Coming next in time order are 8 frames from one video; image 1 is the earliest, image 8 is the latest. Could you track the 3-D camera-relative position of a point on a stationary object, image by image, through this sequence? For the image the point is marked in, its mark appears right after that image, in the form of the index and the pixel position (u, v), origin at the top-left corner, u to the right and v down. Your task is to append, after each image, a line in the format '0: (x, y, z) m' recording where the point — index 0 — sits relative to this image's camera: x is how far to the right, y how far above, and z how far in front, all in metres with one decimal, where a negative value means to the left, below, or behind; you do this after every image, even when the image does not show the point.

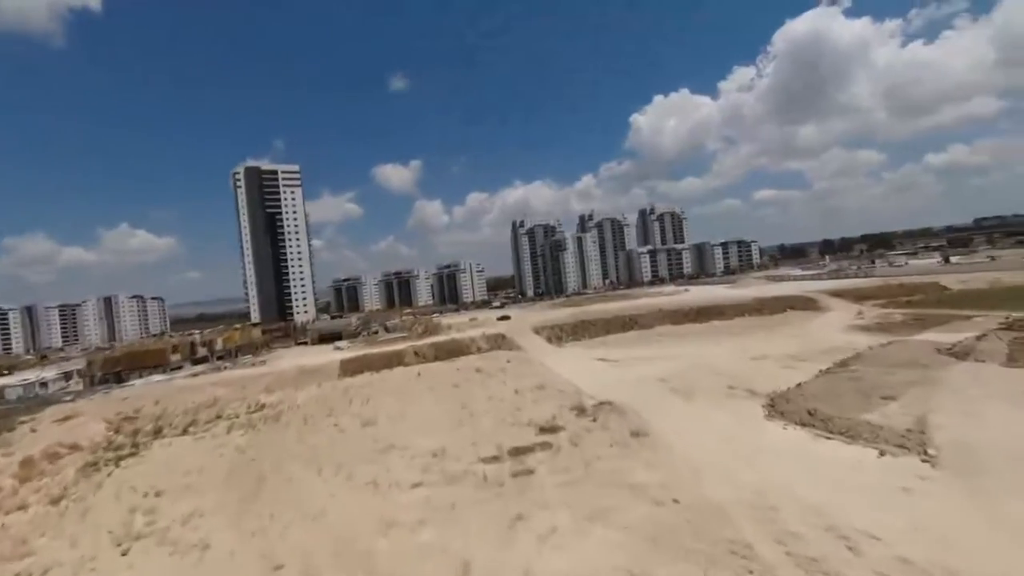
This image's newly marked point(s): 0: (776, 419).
0: (+10.2, -5.1, +16.6) m
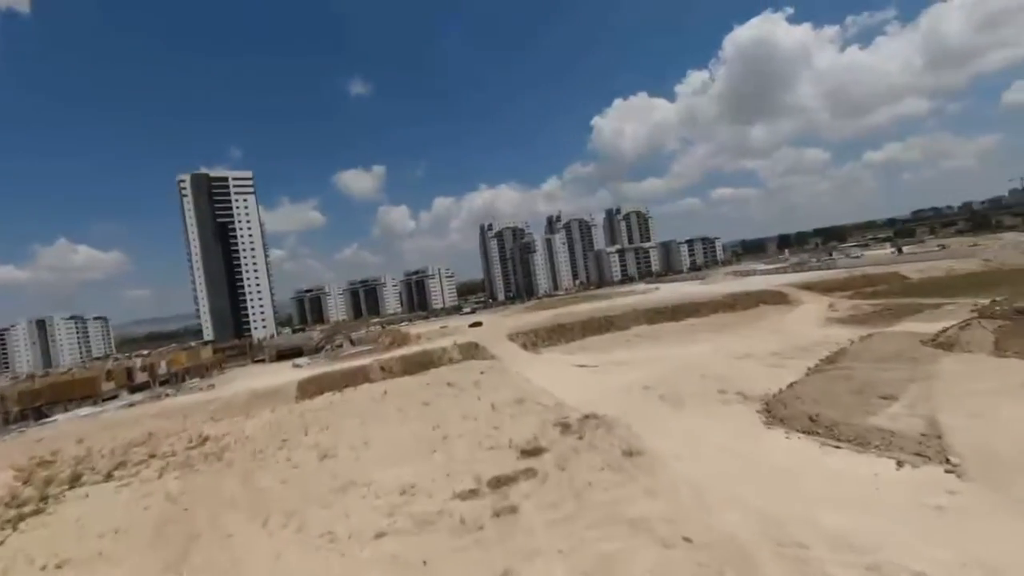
0: (+9.5, -5.0, +15.3) m
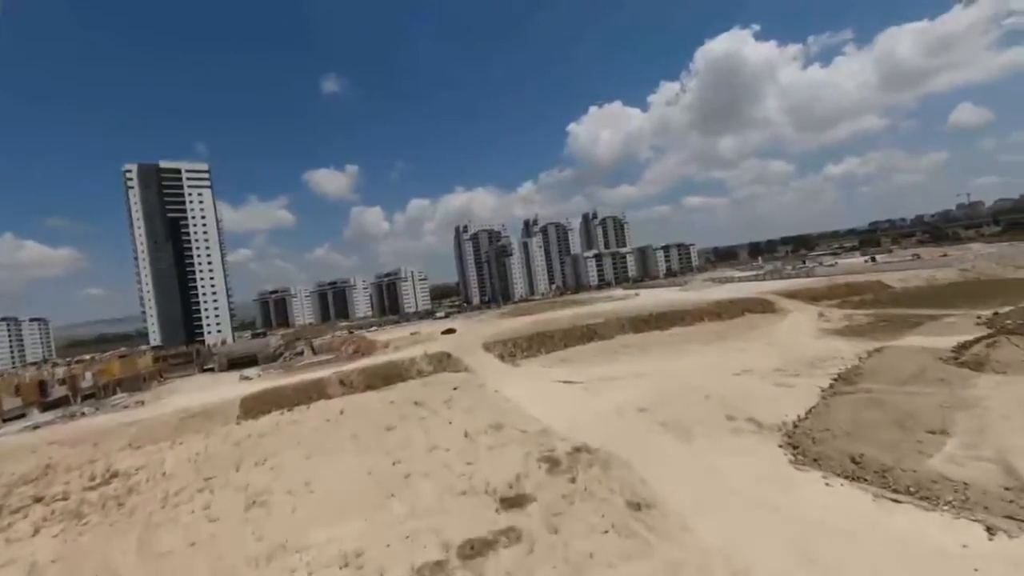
0: (+8.8, -5.4, +12.7) m
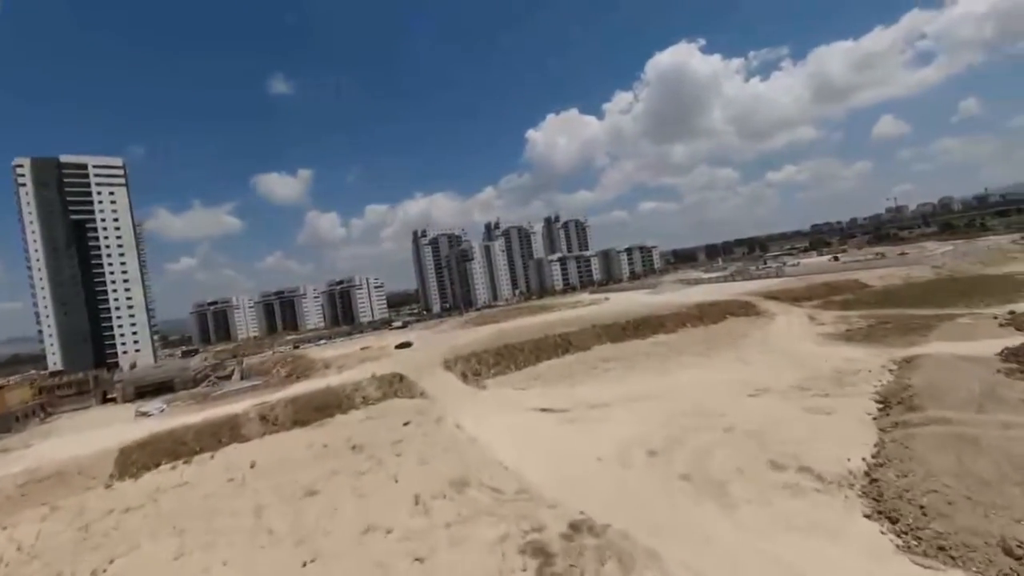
0: (+8.3, -5.4, +8.3) m
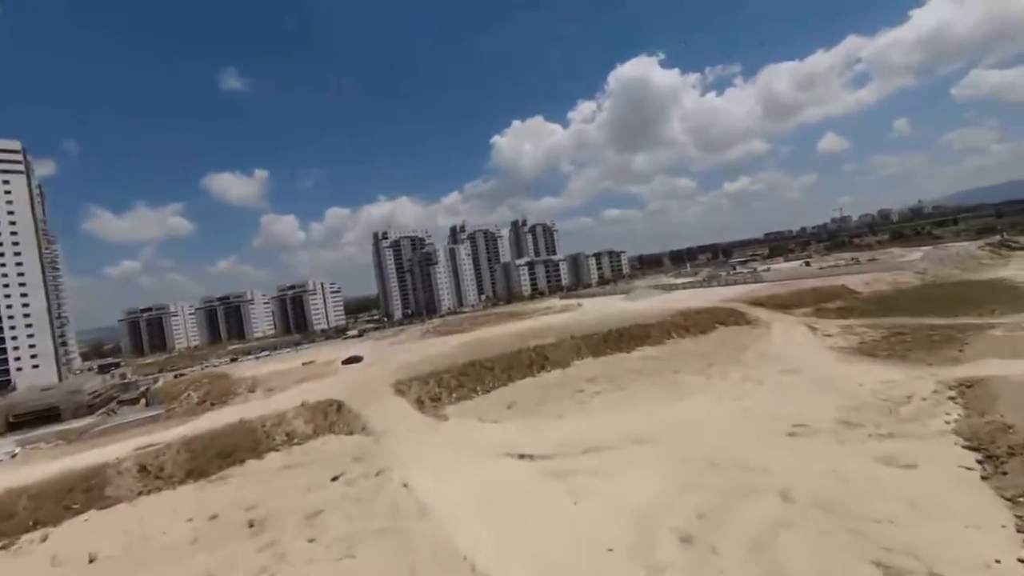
0: (+8.1, -5.5, +3.8) m
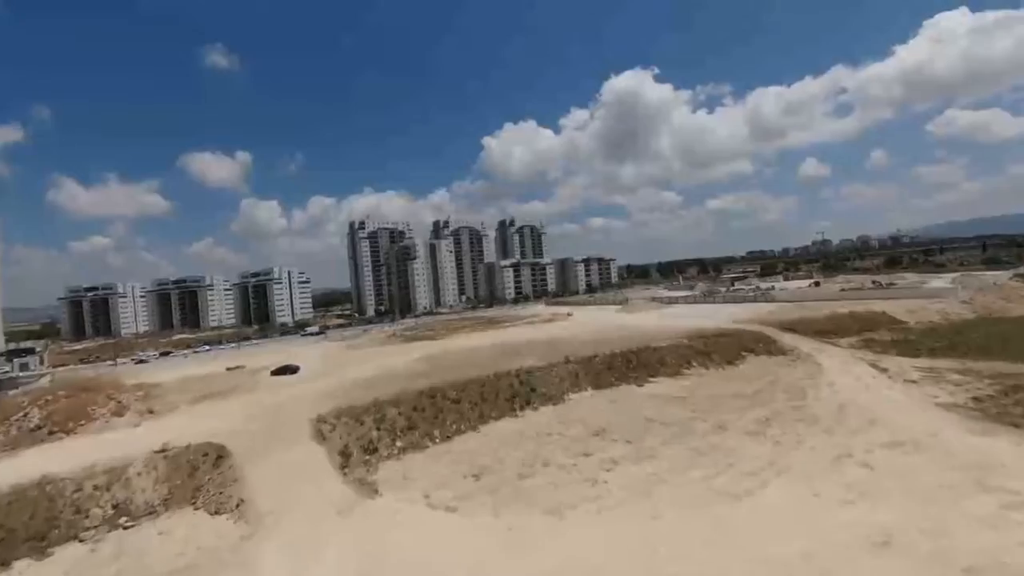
0: (+7.8, -6.1, -3.6) m
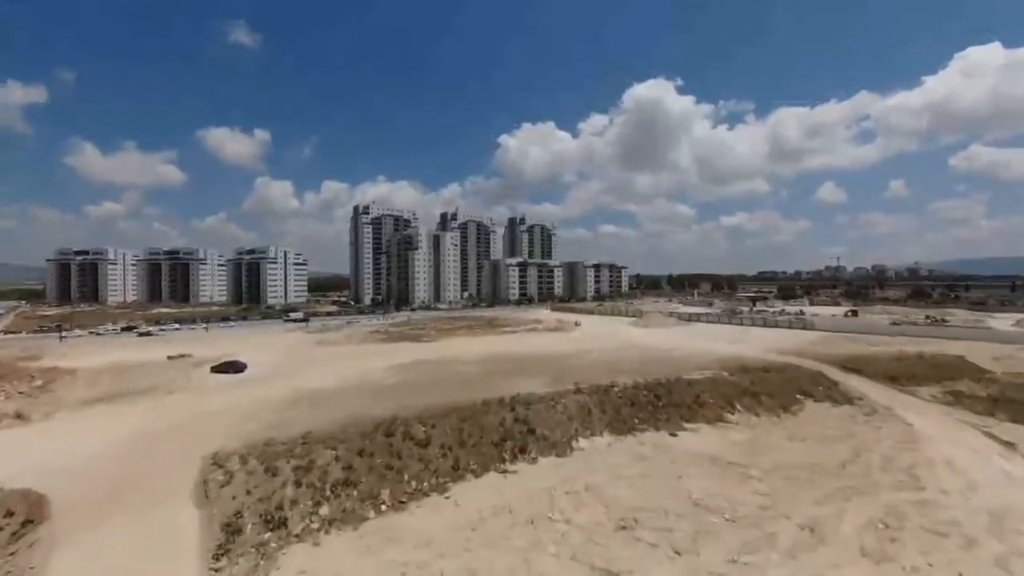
0: (+7.1, -6.9, -9.6) m
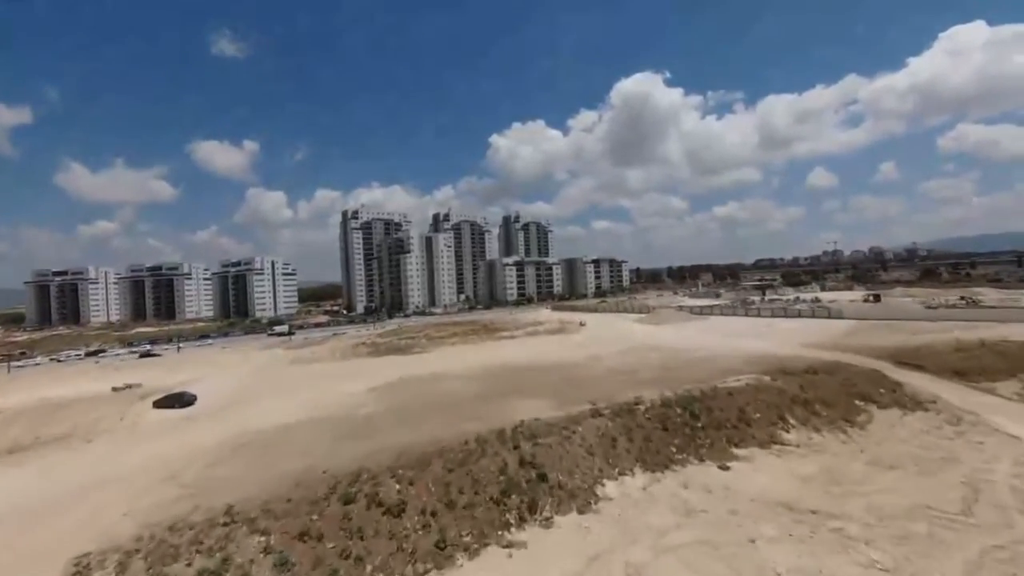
0: (+7.4, -6.6, -13.6) m
